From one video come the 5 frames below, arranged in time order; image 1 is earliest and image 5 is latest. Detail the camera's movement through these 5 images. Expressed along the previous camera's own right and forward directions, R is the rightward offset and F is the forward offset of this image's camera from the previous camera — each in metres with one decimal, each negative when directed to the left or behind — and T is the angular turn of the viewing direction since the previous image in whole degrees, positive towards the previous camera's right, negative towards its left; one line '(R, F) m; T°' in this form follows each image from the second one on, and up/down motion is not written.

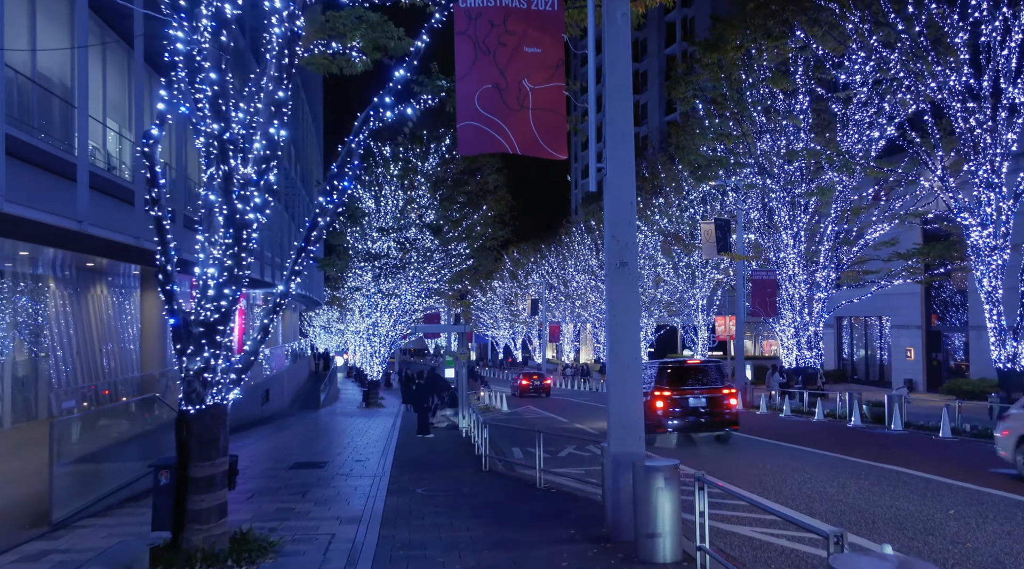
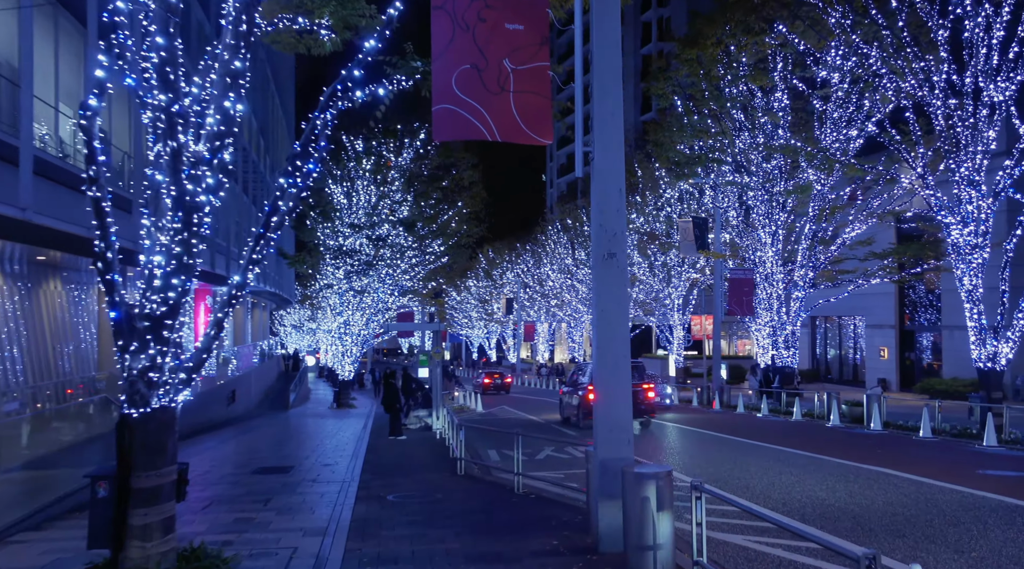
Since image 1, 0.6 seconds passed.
(0.0, +0.5) m; +2°
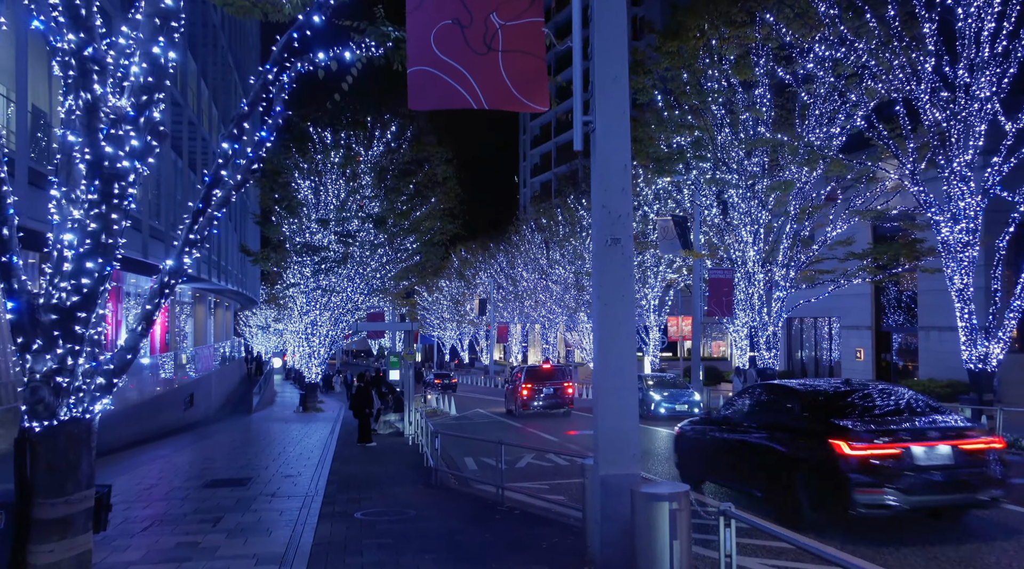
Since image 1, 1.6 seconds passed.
(-0.1, +1.0) m; +2°
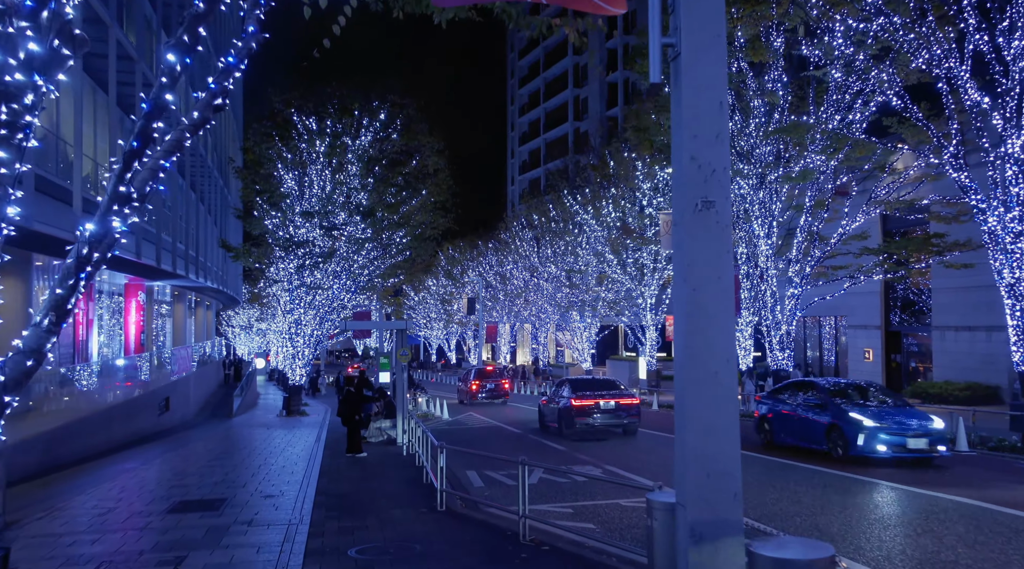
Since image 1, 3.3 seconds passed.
(-0.4, +1.5) m; +1°
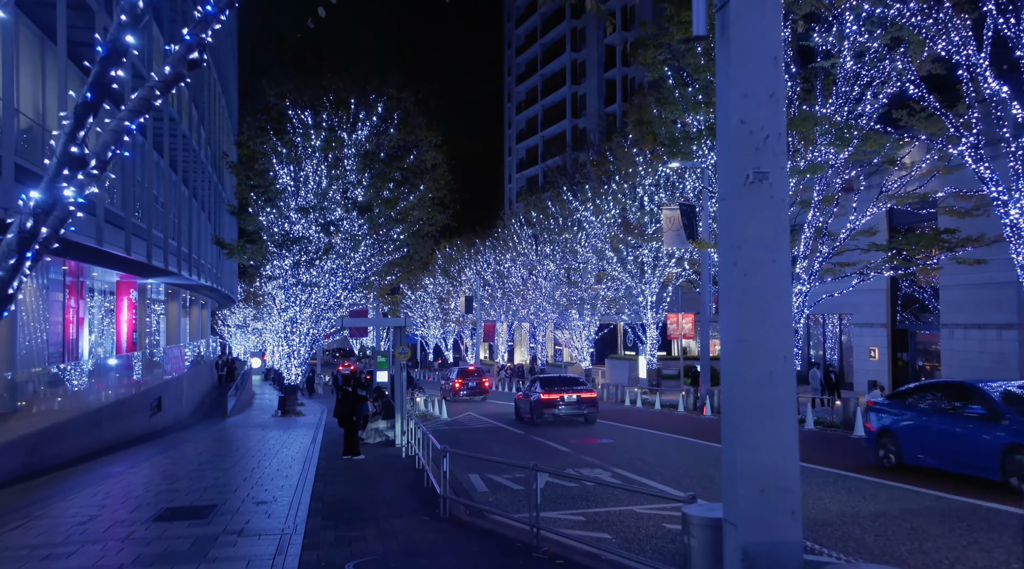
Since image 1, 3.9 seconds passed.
(-0.1, +0.6) m; 0°
